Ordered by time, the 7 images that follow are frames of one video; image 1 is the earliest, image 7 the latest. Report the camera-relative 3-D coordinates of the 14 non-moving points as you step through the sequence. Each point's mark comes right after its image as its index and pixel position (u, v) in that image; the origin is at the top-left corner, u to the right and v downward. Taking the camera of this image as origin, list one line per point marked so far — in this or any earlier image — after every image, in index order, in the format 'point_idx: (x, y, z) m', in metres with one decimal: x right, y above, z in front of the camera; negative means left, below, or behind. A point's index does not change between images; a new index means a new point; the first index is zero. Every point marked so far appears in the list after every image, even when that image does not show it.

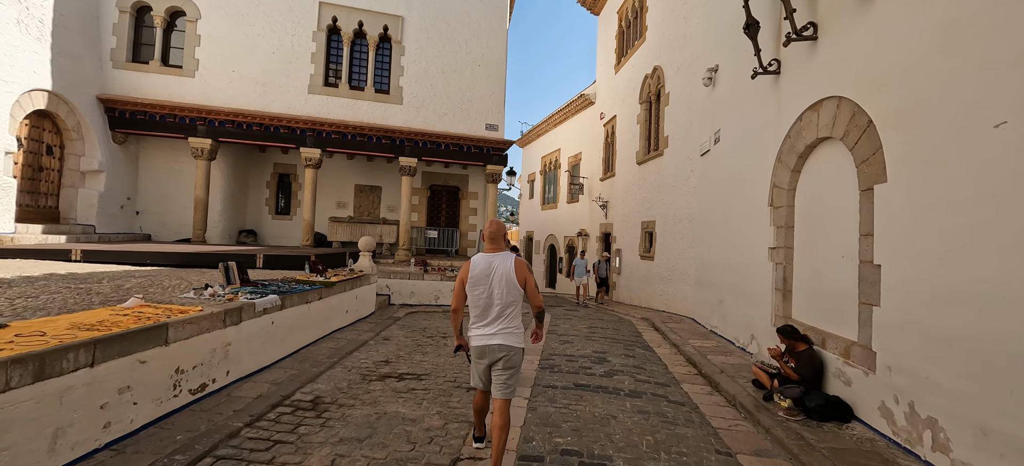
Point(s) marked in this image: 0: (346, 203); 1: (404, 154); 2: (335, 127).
0: (-5.0, +0.9, +12.7) m
1: (-2.8, +2.0, +11.0) m
2: (-4.4, +2.6, +10.5) m
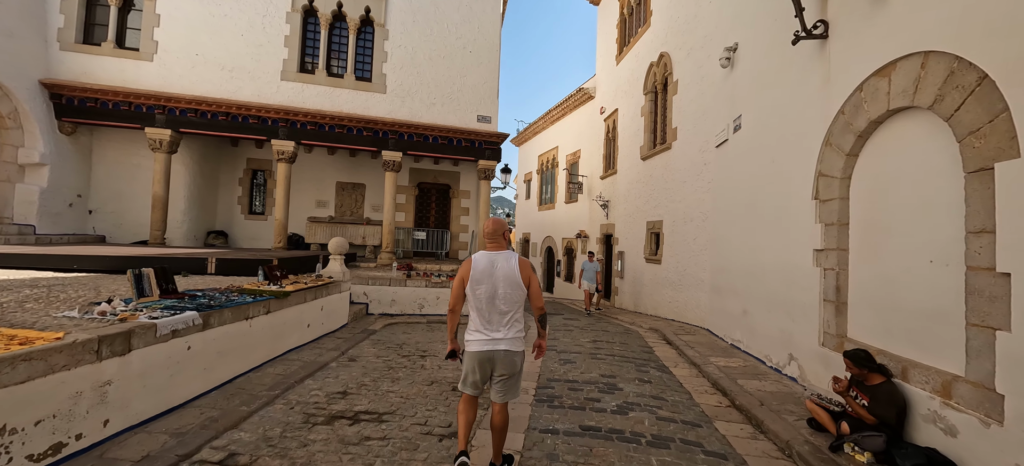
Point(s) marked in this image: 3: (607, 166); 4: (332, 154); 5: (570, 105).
0: (-5.2, +0.9, +11.7) m
1: (-2.9, +2.0, +10.0) m
2: (-4.5, +2.6, +9.5) m
3: (+3.2, +2.3, +14.5) m
4: (-5.0, +2.2, +11.8) m
5: (+2.4, +5.3, +17.7) m
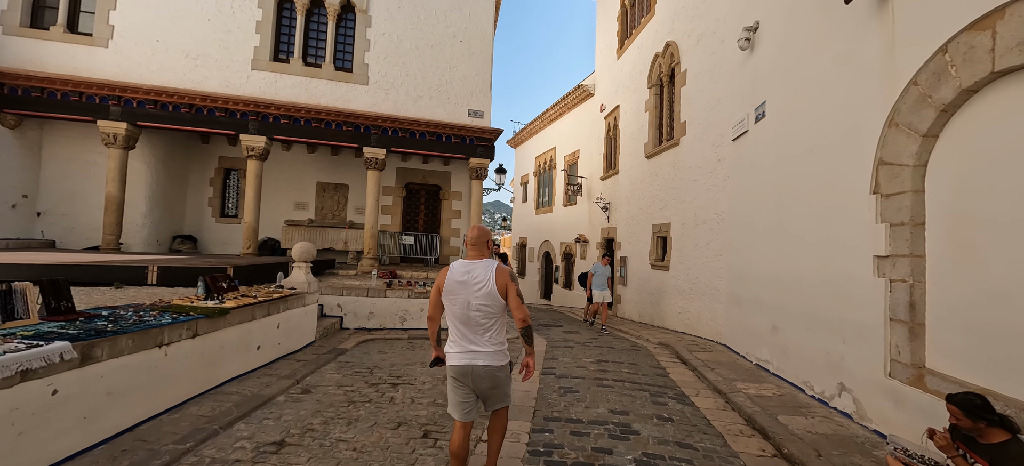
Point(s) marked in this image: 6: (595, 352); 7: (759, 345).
0: (-5.3, +0.7, +10.8) m
1: (-3.1, +1.9, +9.1) m
2: (-4.7, +2.5, +8.6) m
3: (+3.1, +2.1, +13.7) m
4: (-5.2, +2.1, +10.9) m
5: (+2.3, +5.2, +16.9) m
6: (+1.3, -1.8, +6.4) m
7: (+3.4, -1.5, +5.8) m
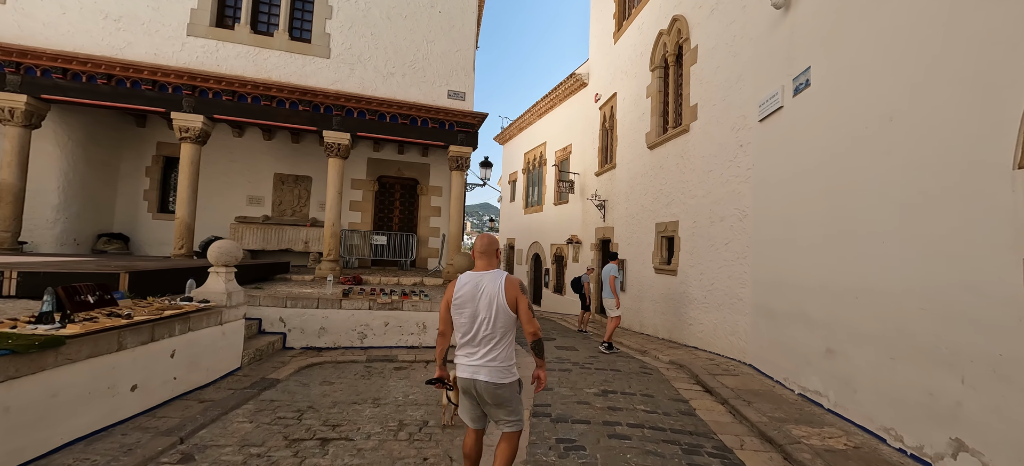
0: (-5.6, +0.8, +9.4) m
1: (-3.3, +2.0, +7.8) m
2: (-4.9, +2.6, +7.2) m
3: (+2.7, +2.1, +12.6) m
4: (-5.5, +2.1, +9.5) m
5: (+1.8, +5.1, +15.7) m
6: (+1.1, -1.8, +5.2) m
7: (+3.2, -1.5, +4.7) m
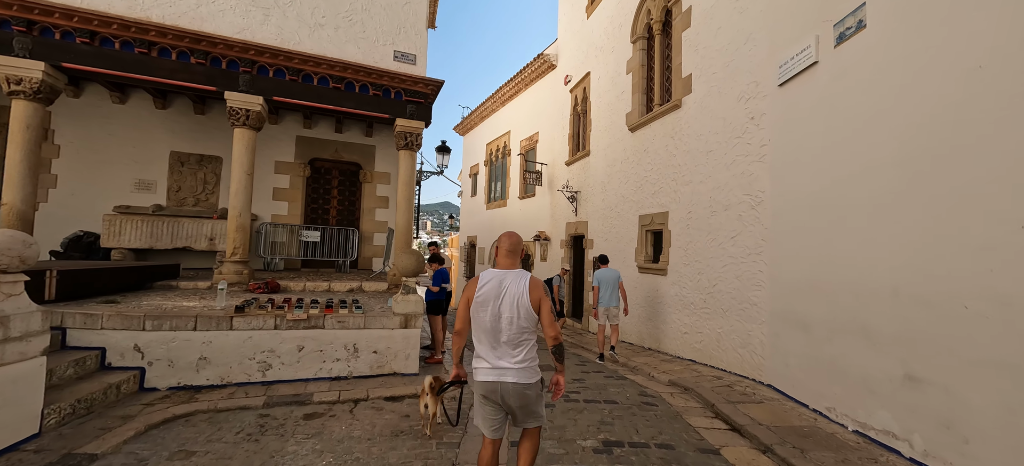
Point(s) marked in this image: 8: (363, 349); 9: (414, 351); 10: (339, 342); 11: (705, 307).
0: (-6.3, +0.9, +7.4) m
1: (-3.9, +2.1, +6.0) m
2: (-5.4, +2.7, +5.3) m
3: (+1.7, +2.3, +11.3) m
4: (-6.2, +2.2, +7.5) m
5: (+0.4, +5.3, +14.4) m
6: (+0.7, -1.7, +3.8) m
7: (+2.9, -1.4, +3.5) m
8: (-1.6, -1.3, +4.6) m
9: (-1.1, -1.3, +4.8) m
10: (-1.8, -1.2, +4.5) m
11: (+2.7, -1.0, +5.9) m
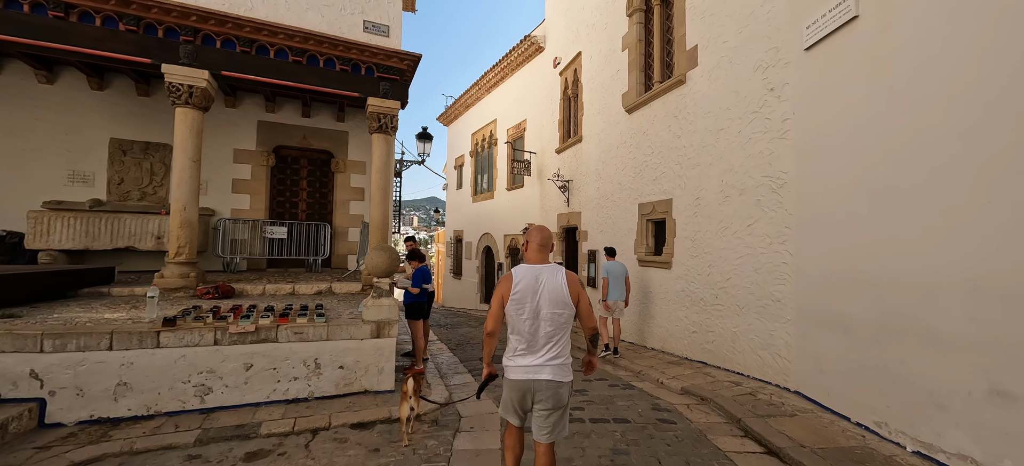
0: (-6.5, +0.9, +6.5) m
1: (-4.1, +2.1, +5.1) m
2: (-5.6, +2.7, +4.4) m
3: (+1.3, +2.5, +10.6) m
4: (-6.4, +2.2, +6.6) m
5: (0.0, +5.5, +13.6) m
6: (+0.7, -1.6, +3.2) m
7: (+2.9, -1.3, +2.9) m
8: (-1.7, -1.2, +3.8) m
9: (-1.2, -1.3, +4.0) m
10: (-1.9, -1.1, +3.7) m
11: (+2.6, -0.9, +5.3) m
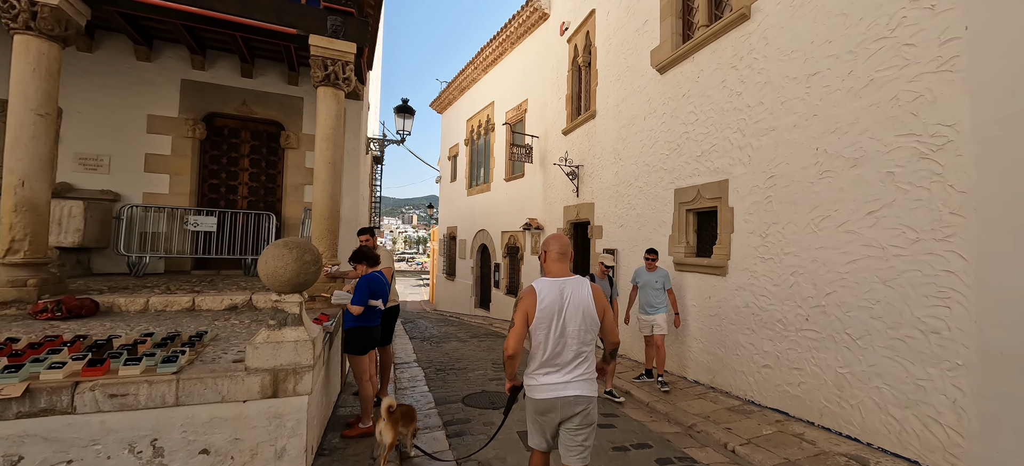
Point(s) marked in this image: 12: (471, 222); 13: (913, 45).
0: (-6.5, +1.0, +4.8) m
1: (-4.1, +2.2, +3.5) m
2: (-5.6, +2.8, +2.7) m
3: (+1.3, +2.5, +8.9) m
4: (-6.4, +2.4, +4.9) m
5: (0.0, +5.6, +11.9) m
6: (+0.6, -1.5, +1.5) m
7: (+2.8, -1.2, +1.2) m
8: (-1.7, -1.1, +2.2) m
9: (-1.2, -1.2, +2.4) m
10: (-2.0, -1.0, +2.1) m
11: (+2.6, -0.8, +3.7) m
12: (-1.4, +0.4, +14.4) m
13: (+2.8, +1.3, +3.0) m
